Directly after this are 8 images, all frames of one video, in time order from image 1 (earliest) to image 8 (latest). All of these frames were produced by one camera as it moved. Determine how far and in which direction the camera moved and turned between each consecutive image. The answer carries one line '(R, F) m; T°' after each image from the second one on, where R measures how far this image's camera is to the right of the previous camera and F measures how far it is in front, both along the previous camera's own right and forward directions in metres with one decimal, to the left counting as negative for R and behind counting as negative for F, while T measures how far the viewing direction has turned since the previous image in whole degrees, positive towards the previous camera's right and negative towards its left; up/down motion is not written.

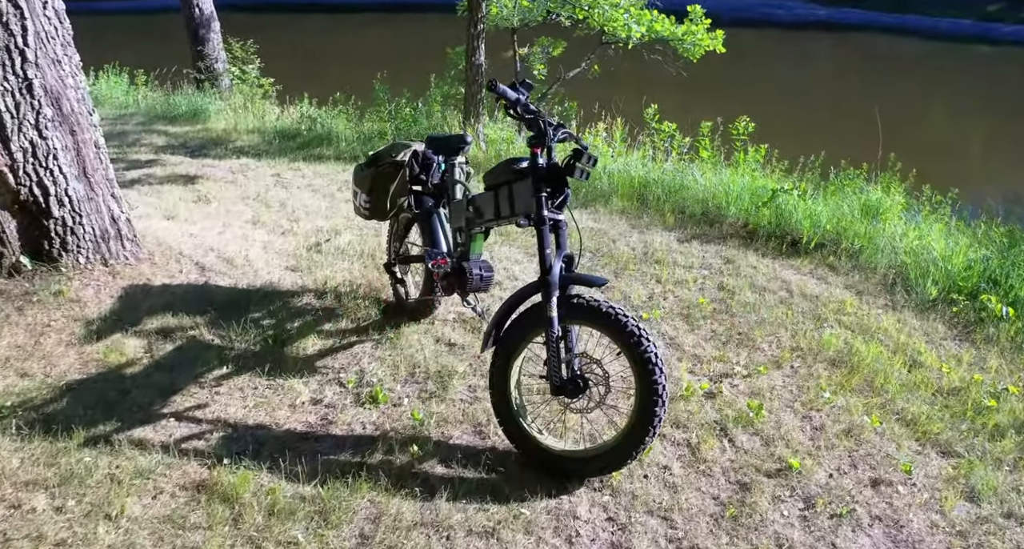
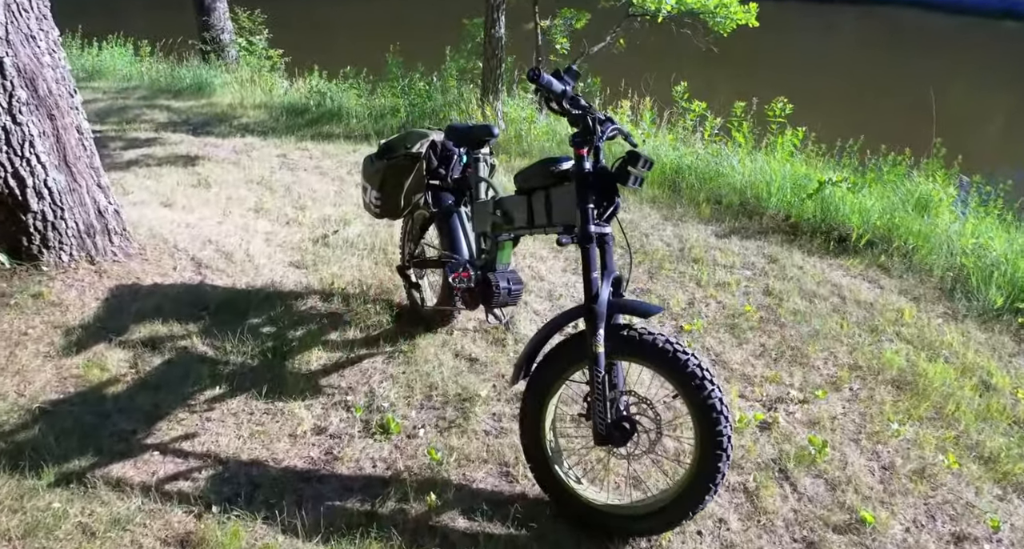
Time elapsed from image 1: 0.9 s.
(-0.1, +0.4) m; -1°
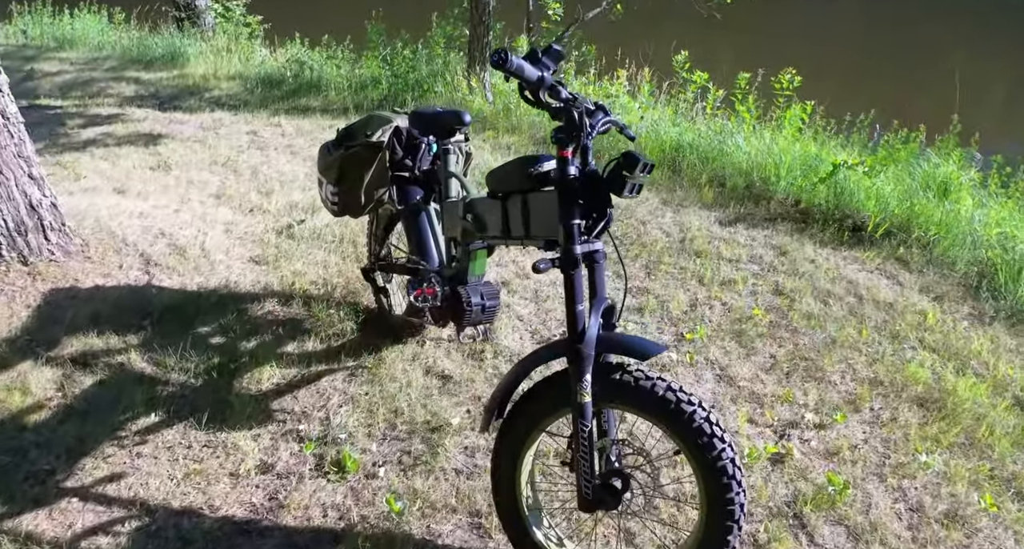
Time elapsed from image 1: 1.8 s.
(+0.1, +0.4) m; 0°
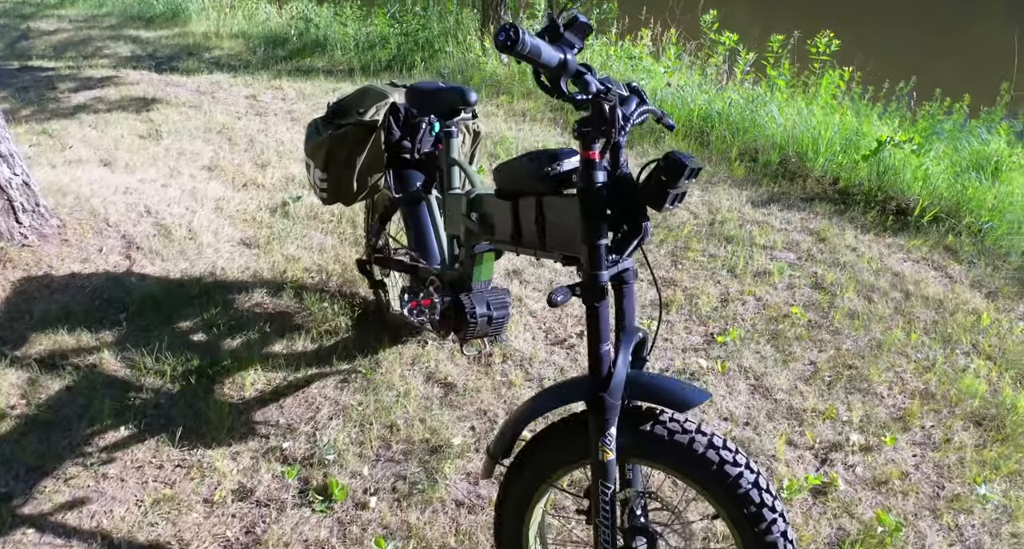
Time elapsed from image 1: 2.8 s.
(0.0, +0.4) m; -1°
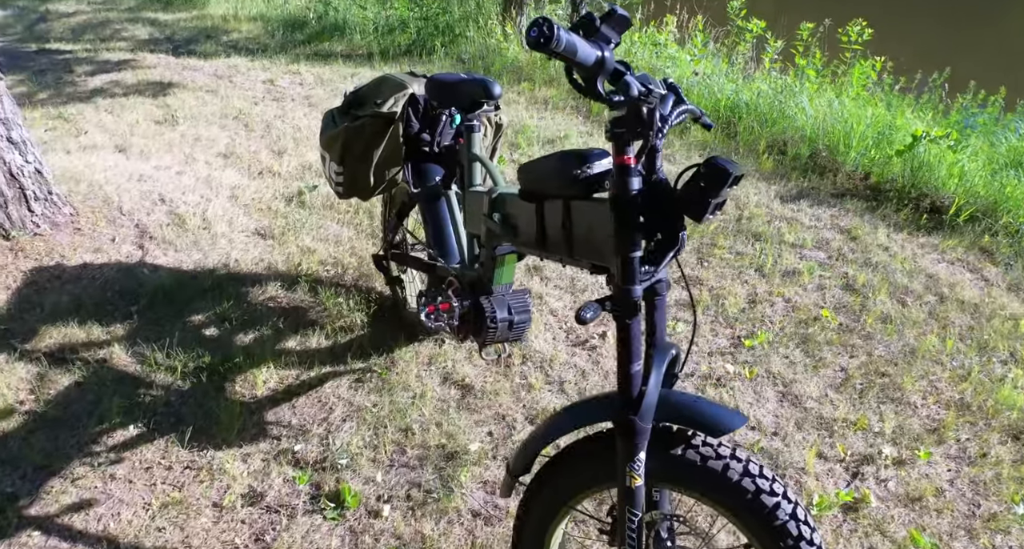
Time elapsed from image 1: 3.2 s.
(0.0, +0.1) m; -1°
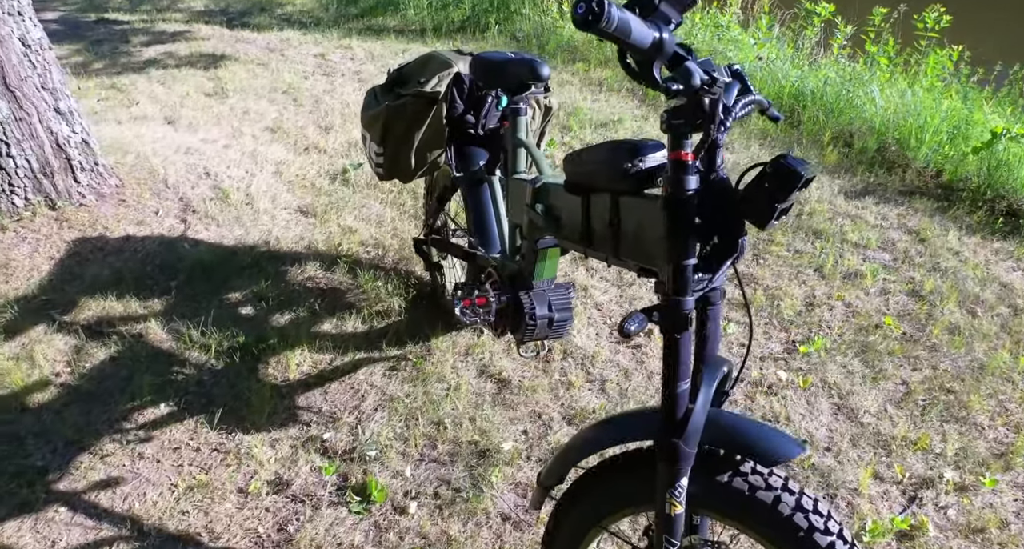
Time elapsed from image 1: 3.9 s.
(0.0, +0.1) m; -4°
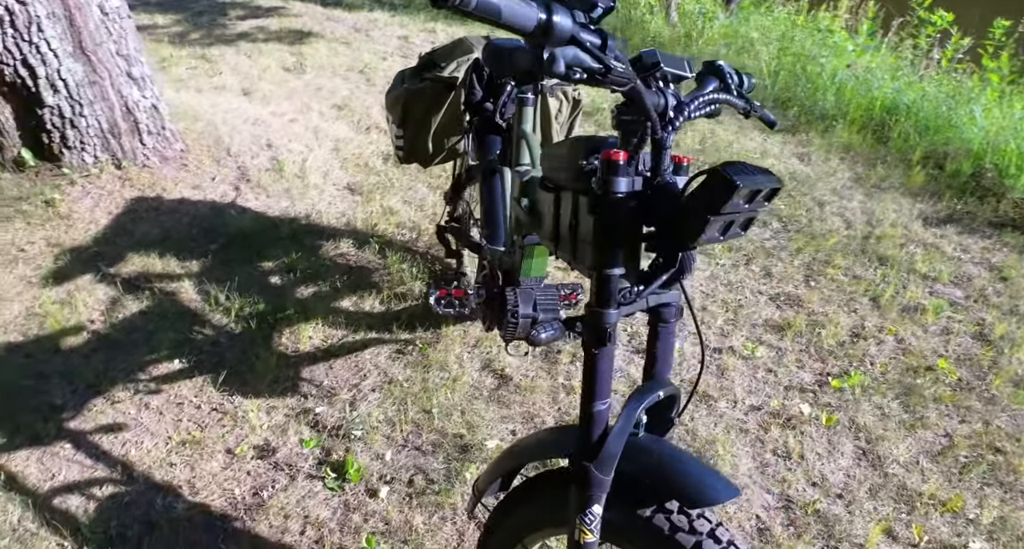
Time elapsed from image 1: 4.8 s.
(+0.3, +0.1) m; -8°
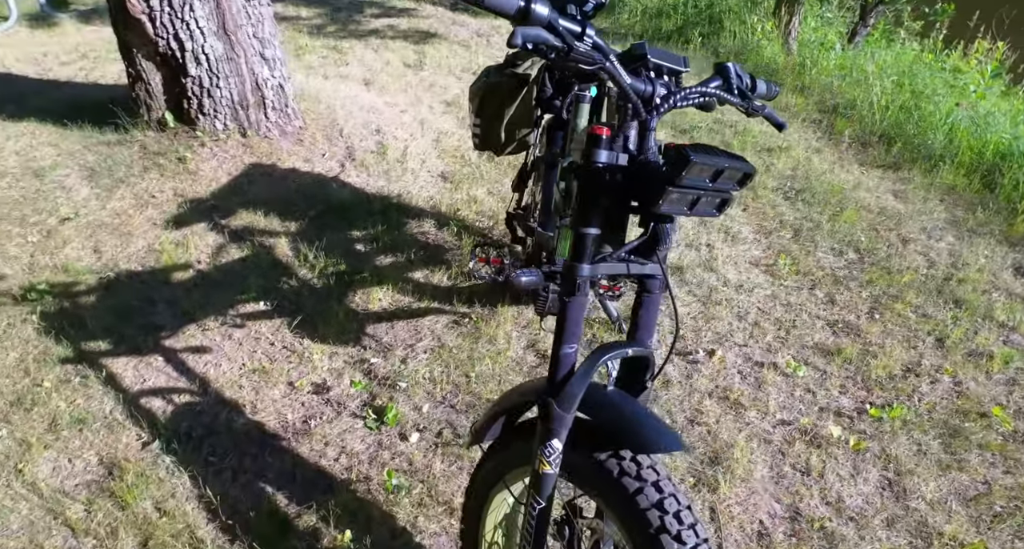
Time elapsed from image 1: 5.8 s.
(+0.3, -0.2) m; -9°
